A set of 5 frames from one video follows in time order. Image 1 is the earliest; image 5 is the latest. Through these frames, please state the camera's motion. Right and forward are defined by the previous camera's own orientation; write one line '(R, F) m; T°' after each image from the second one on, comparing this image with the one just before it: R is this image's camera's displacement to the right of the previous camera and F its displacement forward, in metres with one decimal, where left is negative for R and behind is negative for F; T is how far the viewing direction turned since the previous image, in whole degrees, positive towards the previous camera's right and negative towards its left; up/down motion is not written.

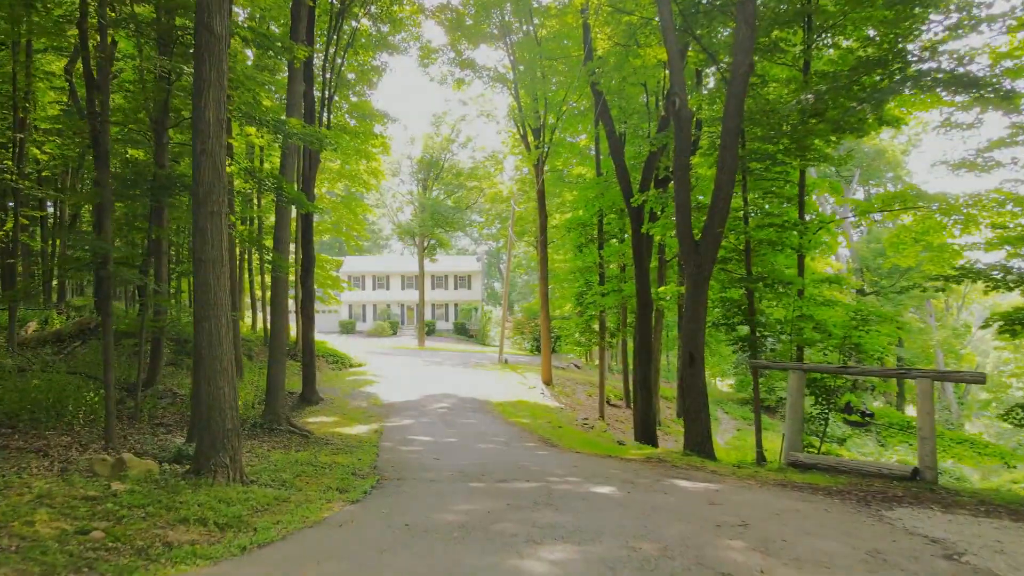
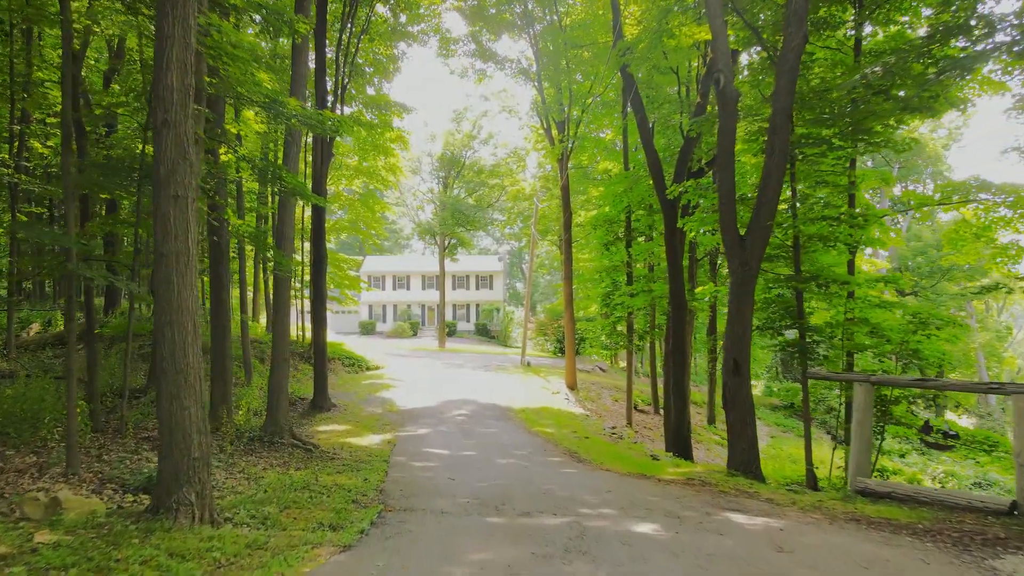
(0.0, +0.8) m; -2°
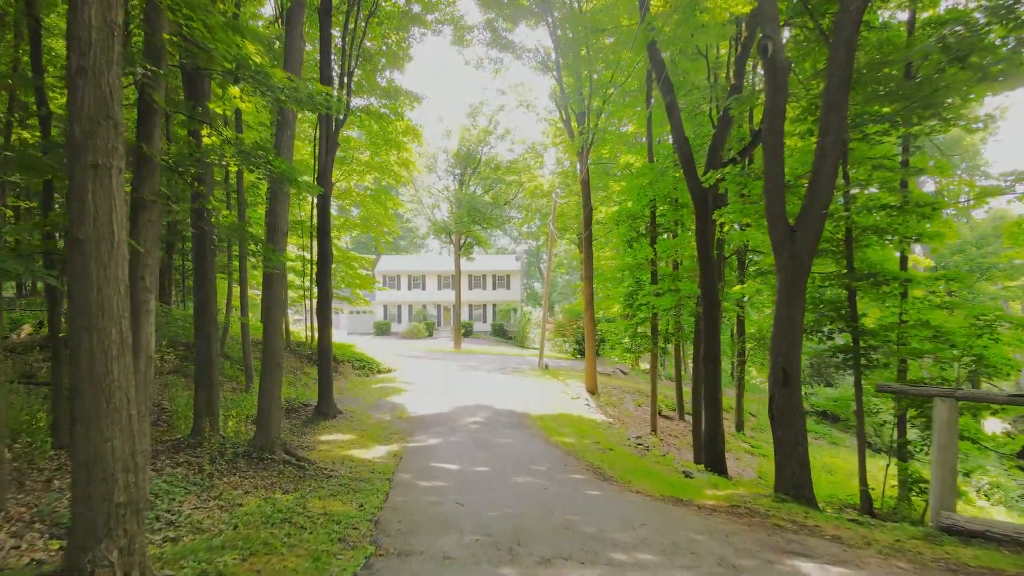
(0.0, +0.8) m; -1°
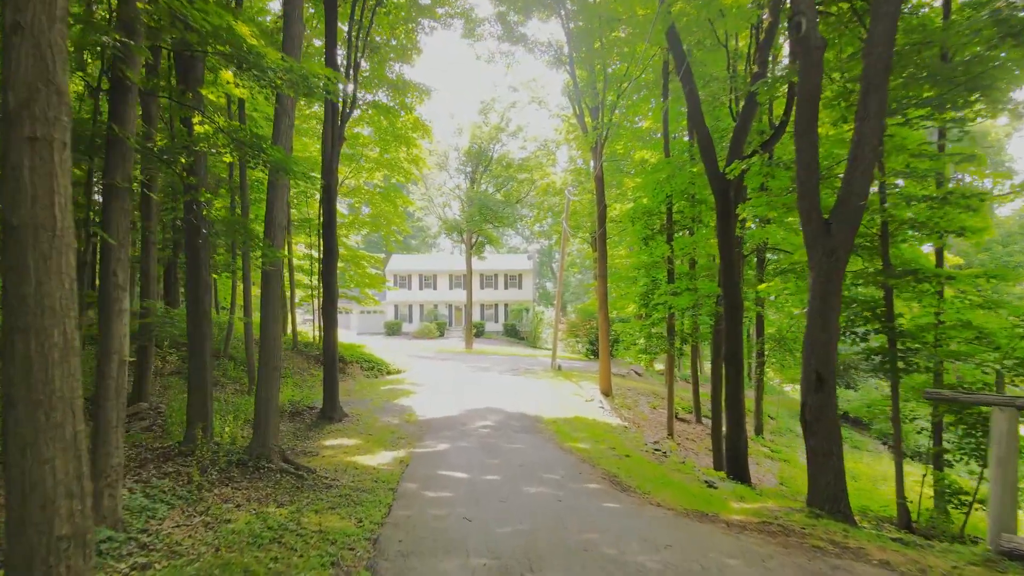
(0.0, +0.4) m; -1°
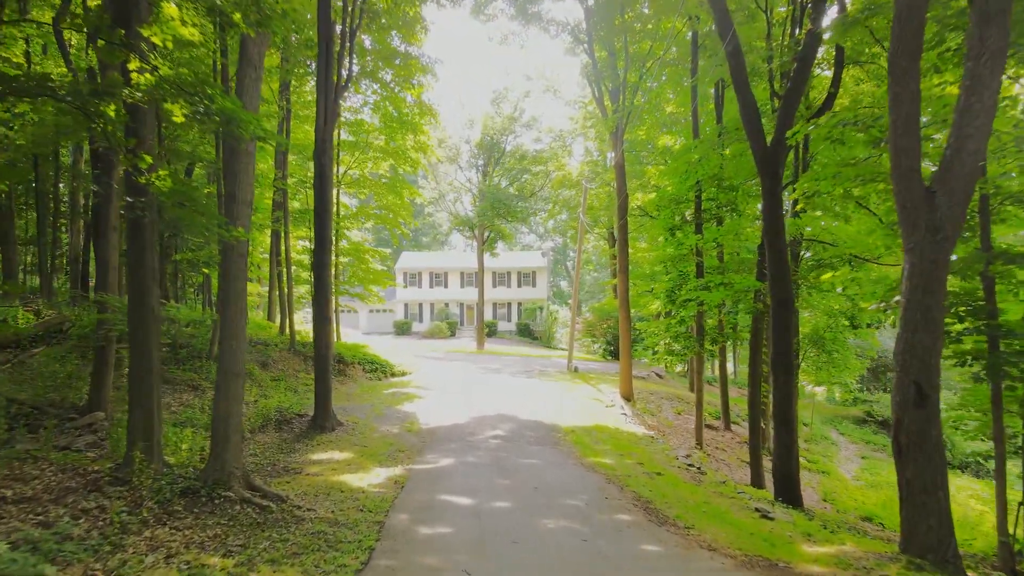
(0.0, +1.2) m; -1°
